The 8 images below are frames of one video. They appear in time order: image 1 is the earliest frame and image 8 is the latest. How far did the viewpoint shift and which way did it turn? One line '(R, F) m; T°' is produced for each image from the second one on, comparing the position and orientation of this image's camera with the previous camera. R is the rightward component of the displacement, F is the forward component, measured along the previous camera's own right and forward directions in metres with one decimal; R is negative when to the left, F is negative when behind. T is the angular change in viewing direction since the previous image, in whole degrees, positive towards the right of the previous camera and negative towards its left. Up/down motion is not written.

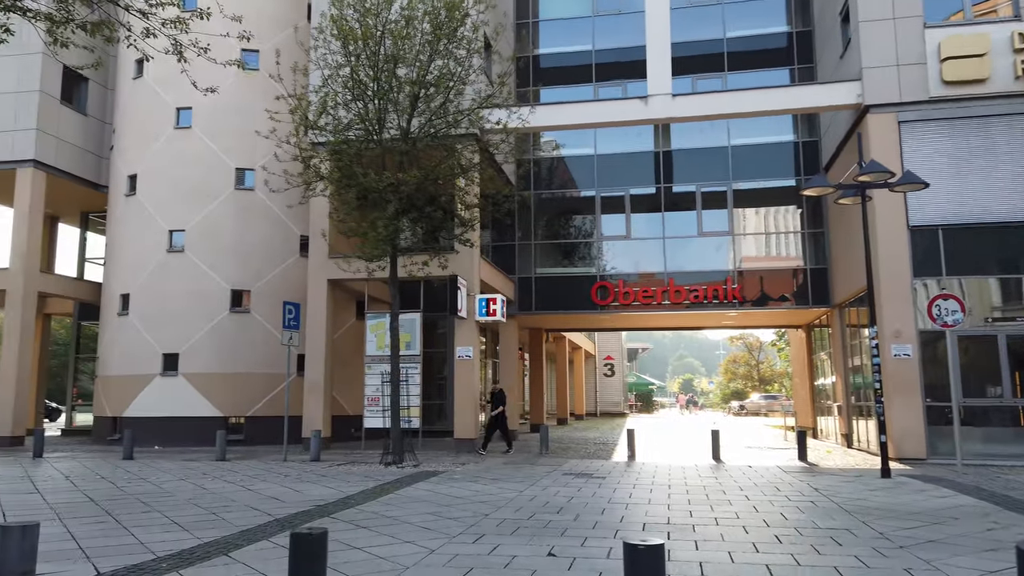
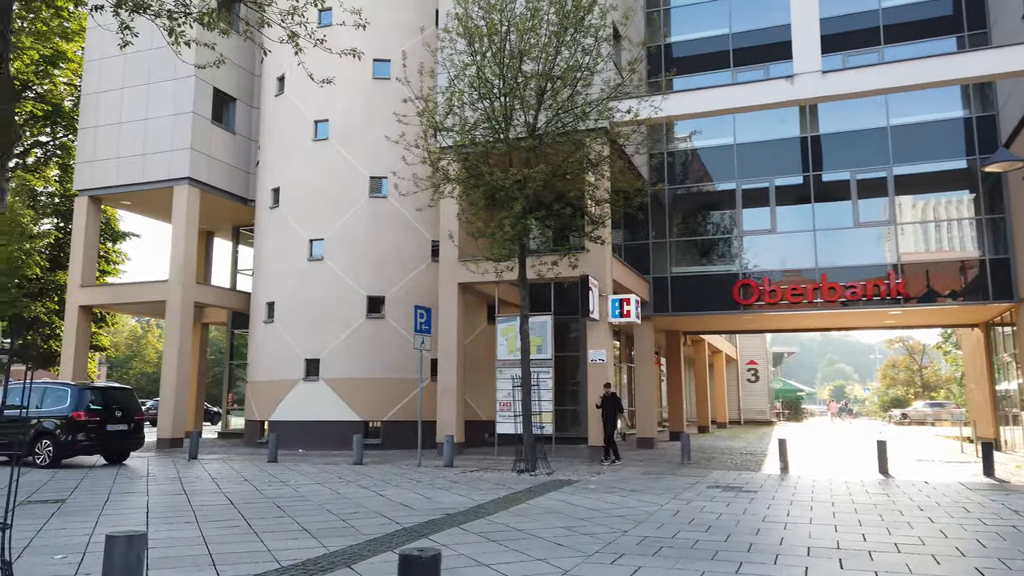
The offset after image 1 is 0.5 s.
(0.0, +0.7) m; -10°
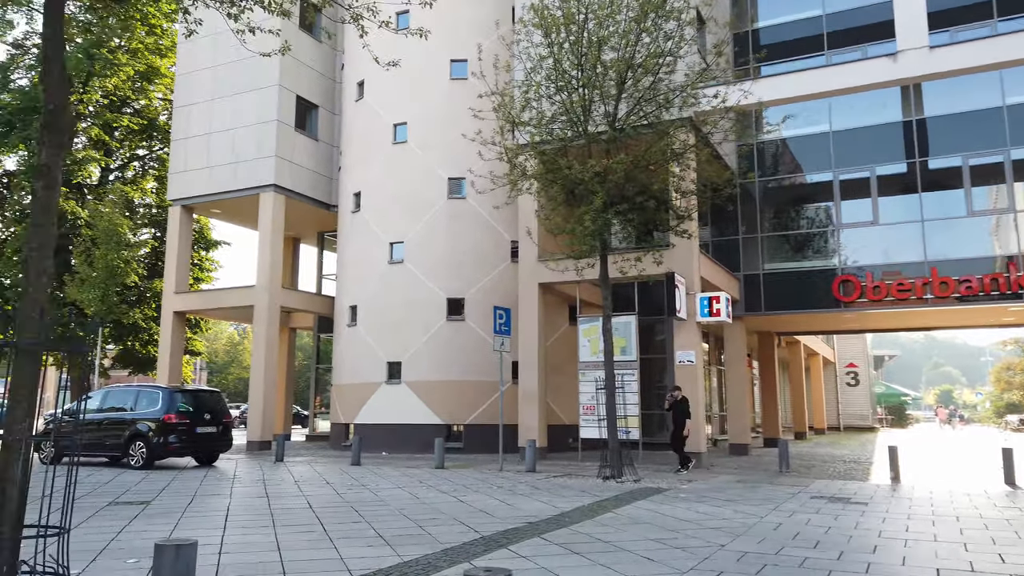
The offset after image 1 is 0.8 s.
(0.0, +0.5) m; -6°
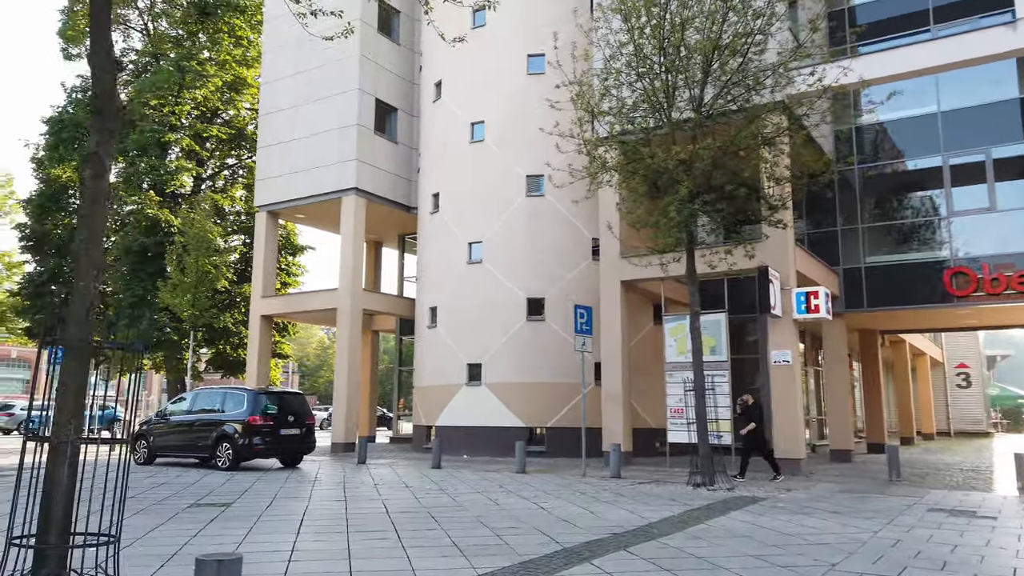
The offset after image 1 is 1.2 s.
(0.0, +0.6) m; -6°
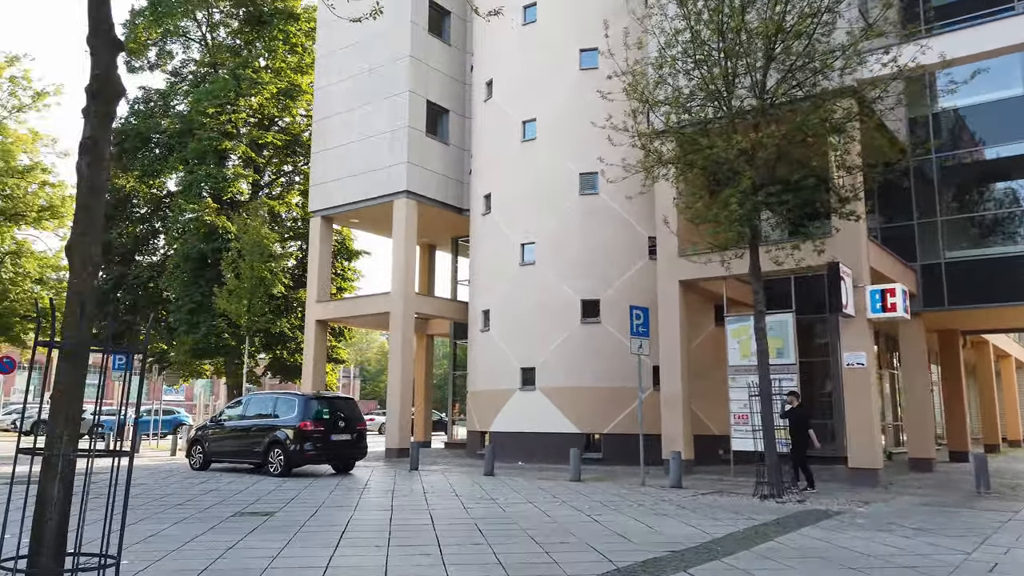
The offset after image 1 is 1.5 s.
(+0.1, +0.6) m; -4°
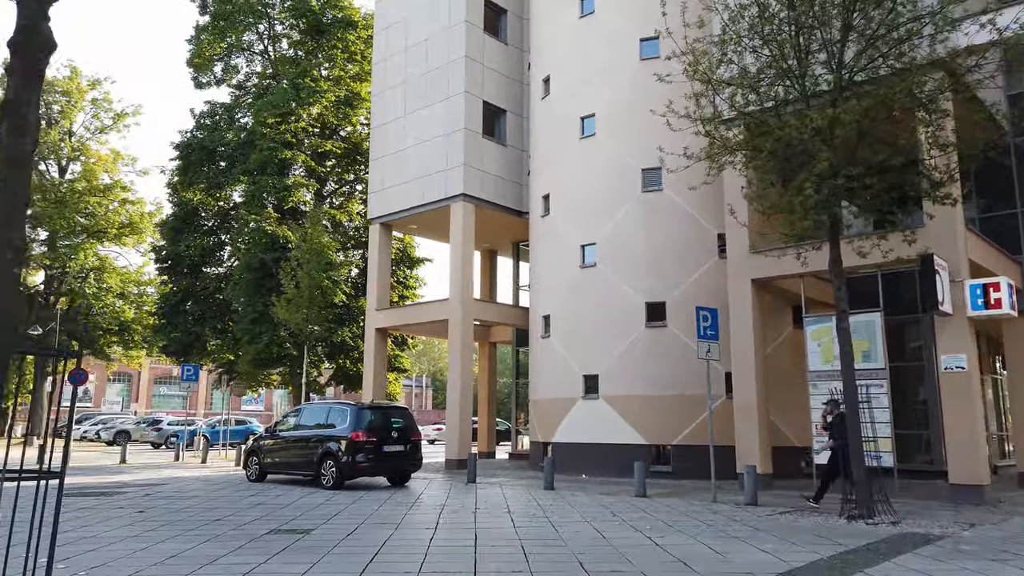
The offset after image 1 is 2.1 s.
(+0.3, +0.9) m; -5°
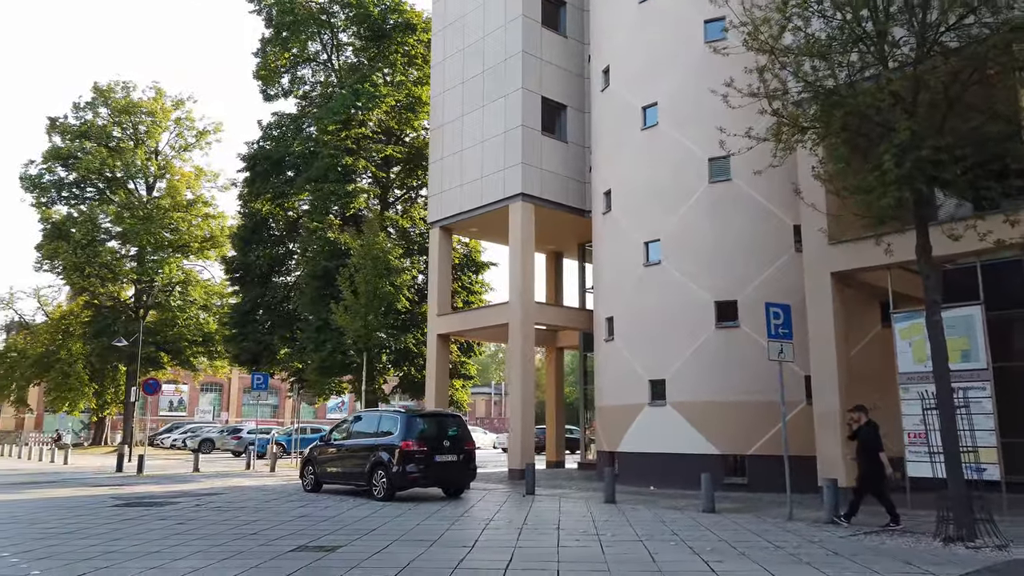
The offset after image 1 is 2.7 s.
(+0.6, +1.0) m; -6°
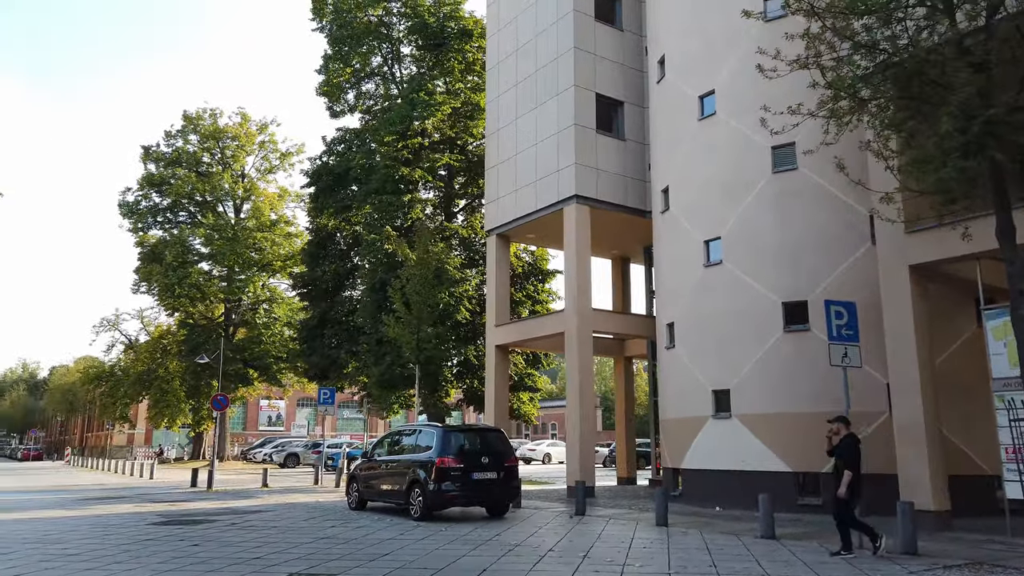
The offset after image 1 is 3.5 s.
(+1.1, +1.1) m; -7°
